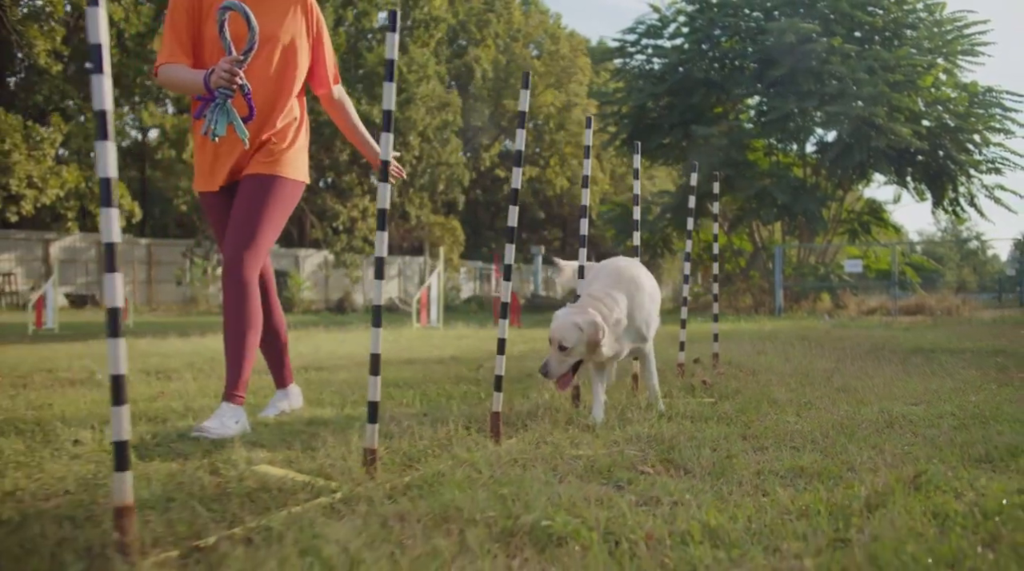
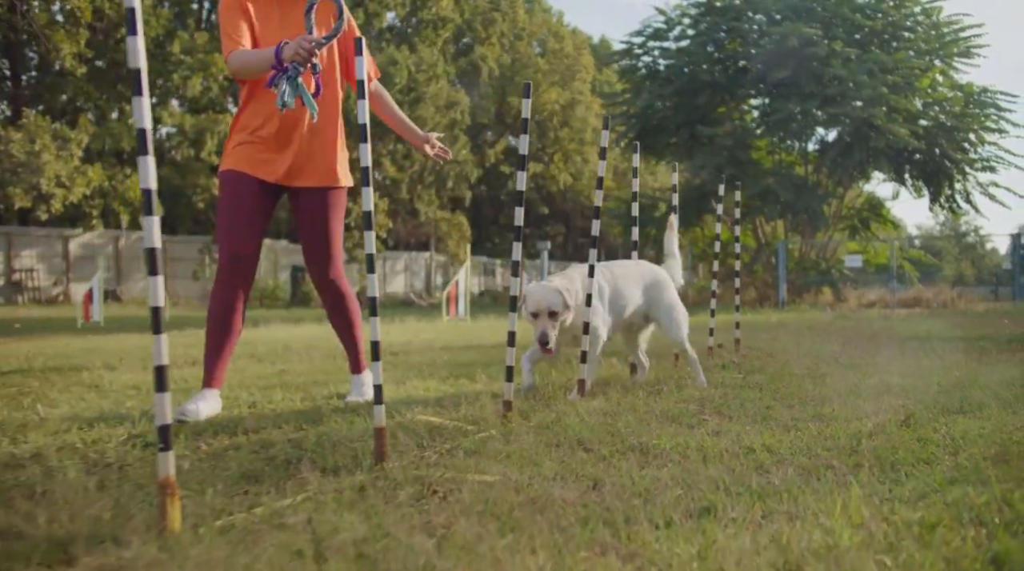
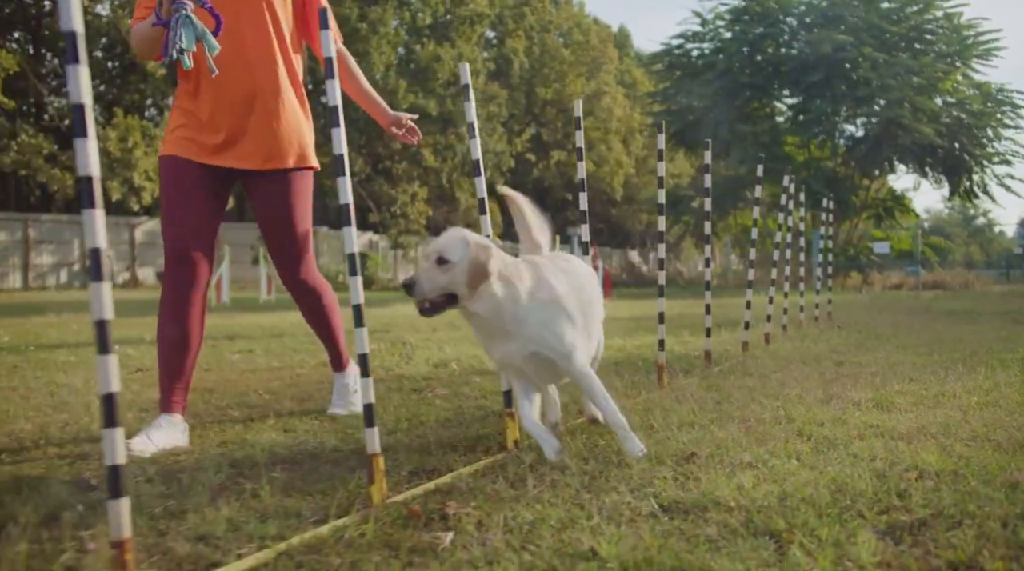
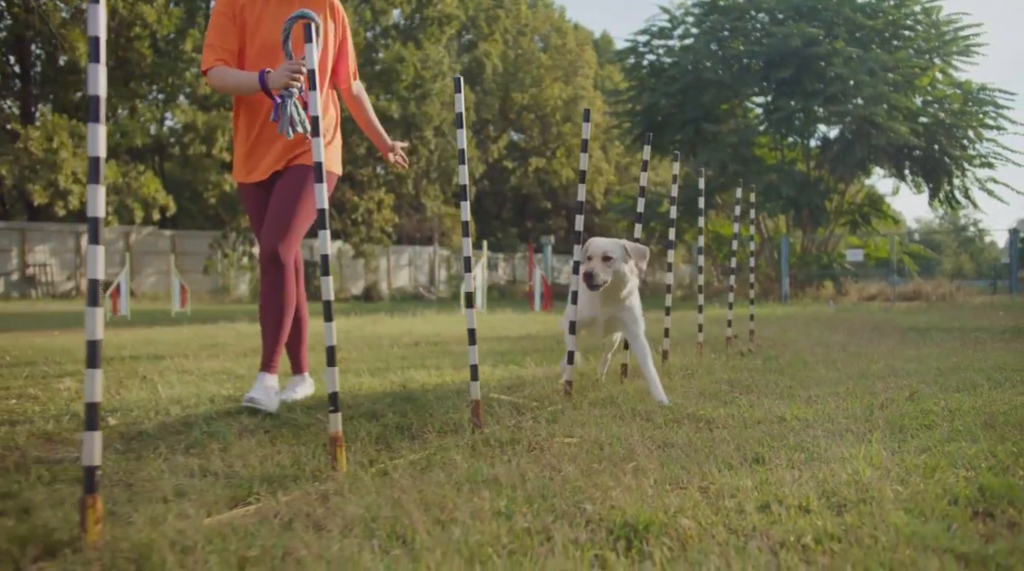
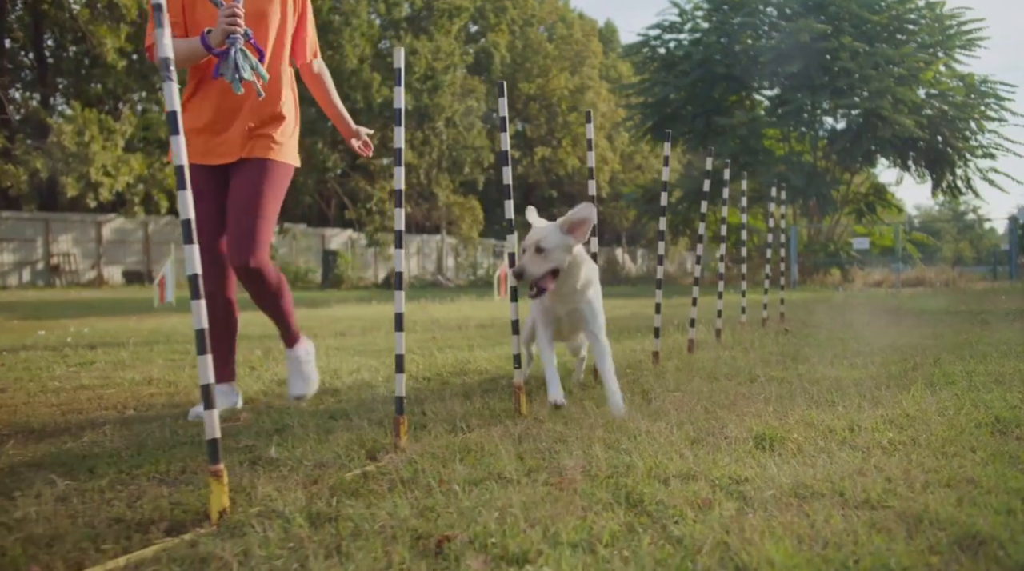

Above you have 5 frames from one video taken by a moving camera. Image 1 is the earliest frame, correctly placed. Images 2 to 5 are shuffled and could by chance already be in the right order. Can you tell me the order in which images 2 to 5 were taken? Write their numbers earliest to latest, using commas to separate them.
2, 4, 5, 3
